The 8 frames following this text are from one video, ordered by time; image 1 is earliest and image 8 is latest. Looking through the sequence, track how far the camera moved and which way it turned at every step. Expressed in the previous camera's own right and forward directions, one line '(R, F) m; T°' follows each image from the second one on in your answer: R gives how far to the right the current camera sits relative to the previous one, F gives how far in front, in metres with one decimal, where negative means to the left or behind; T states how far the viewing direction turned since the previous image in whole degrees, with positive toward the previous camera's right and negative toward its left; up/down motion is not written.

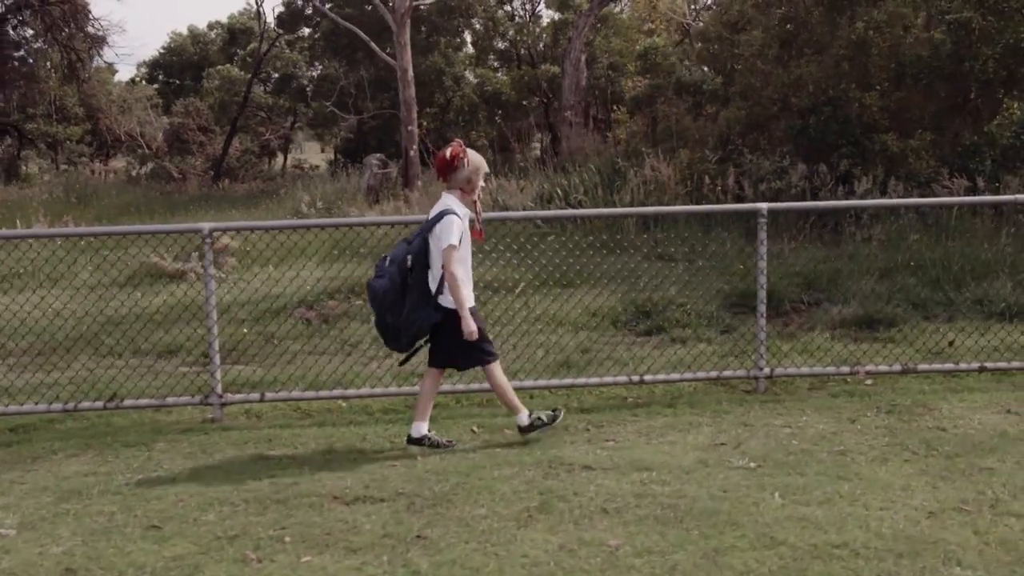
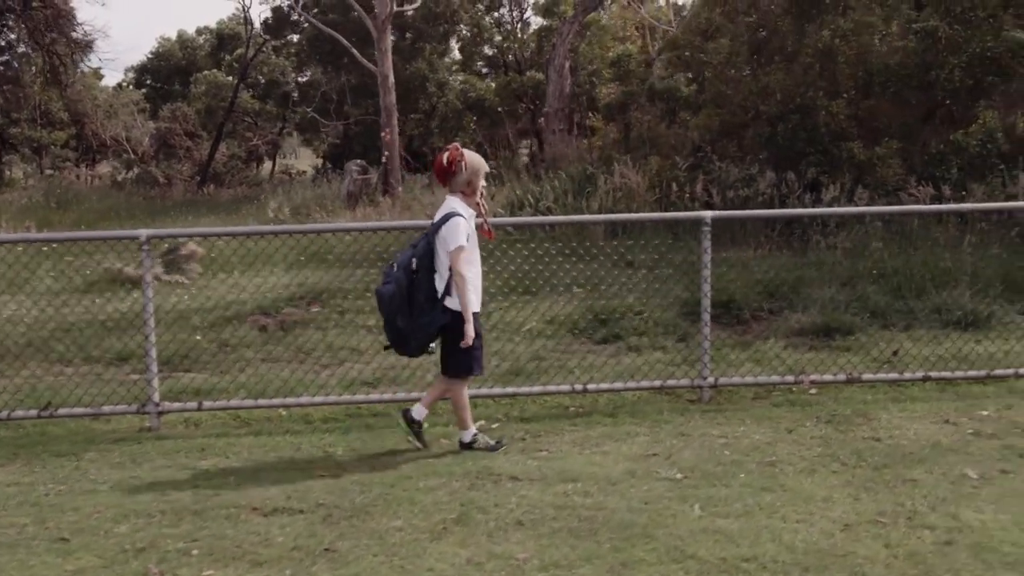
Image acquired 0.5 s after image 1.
(+0.3, 0.0) m; 0°
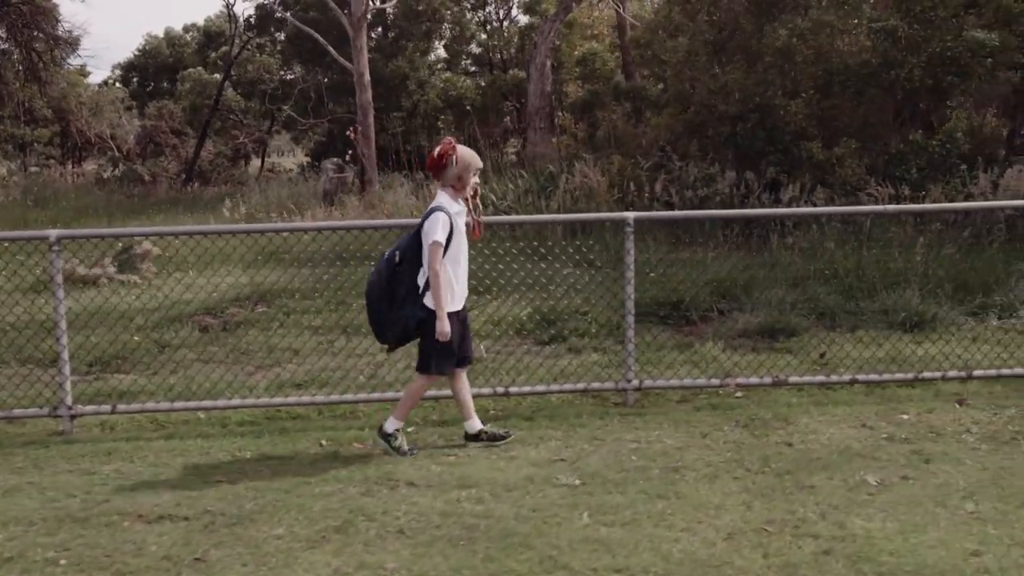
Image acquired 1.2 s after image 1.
(+0.4, +0.1) m; 0°
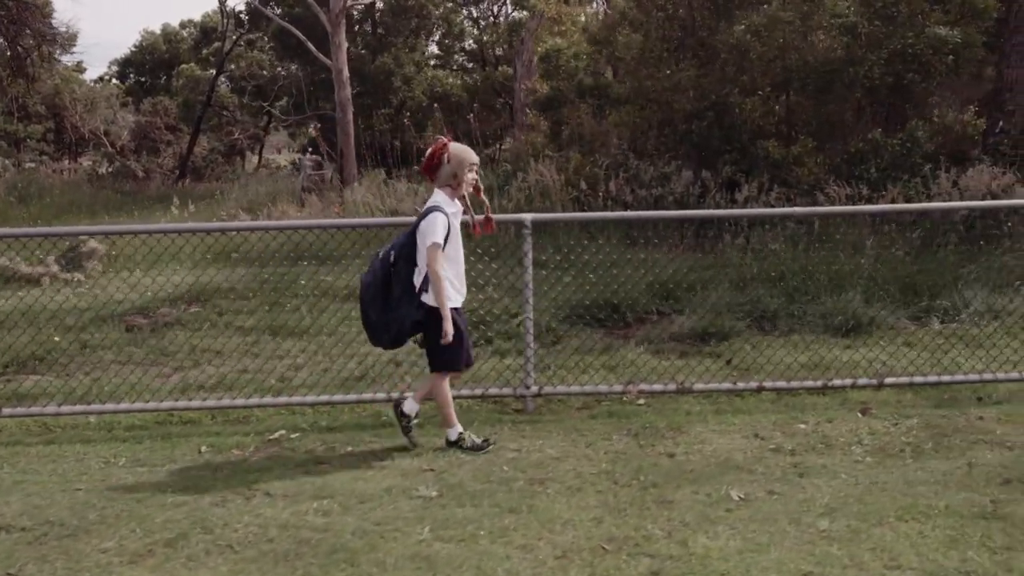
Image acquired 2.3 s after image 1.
(+0.7, +0.1) m; -1°
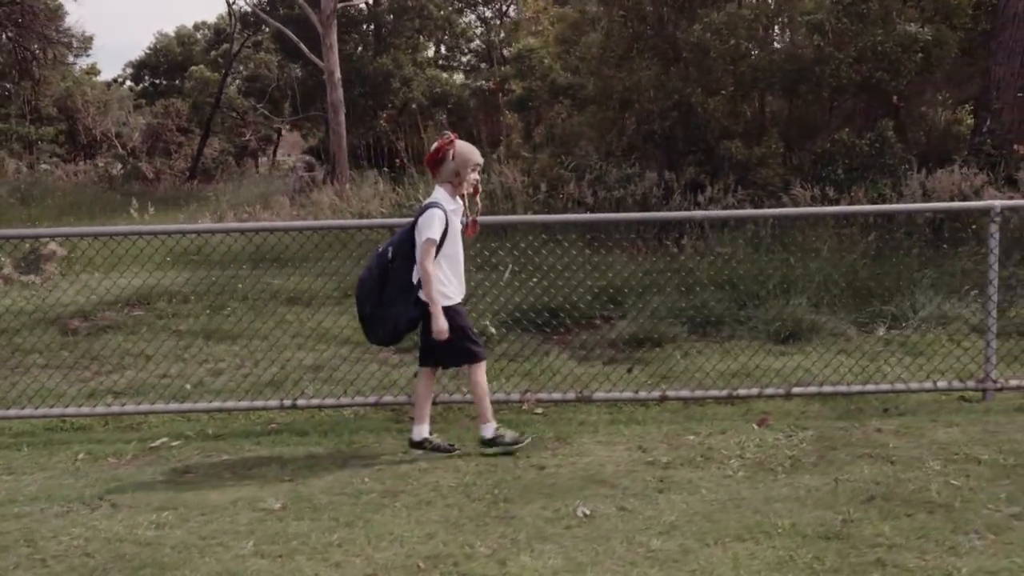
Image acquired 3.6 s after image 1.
(+0.8, +0.1) m; -2°
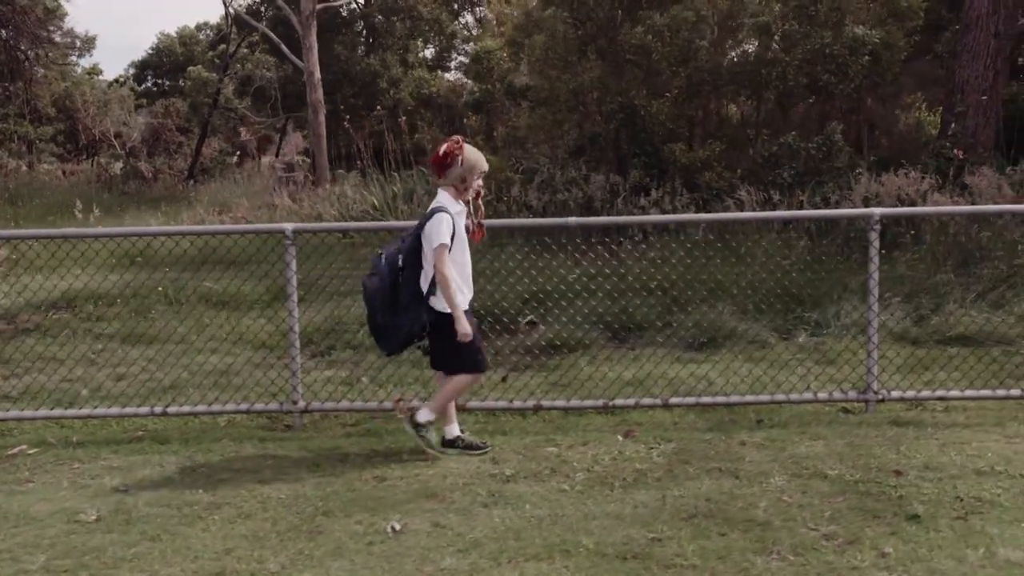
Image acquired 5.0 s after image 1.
(+0.8, +0.1) m; -1°
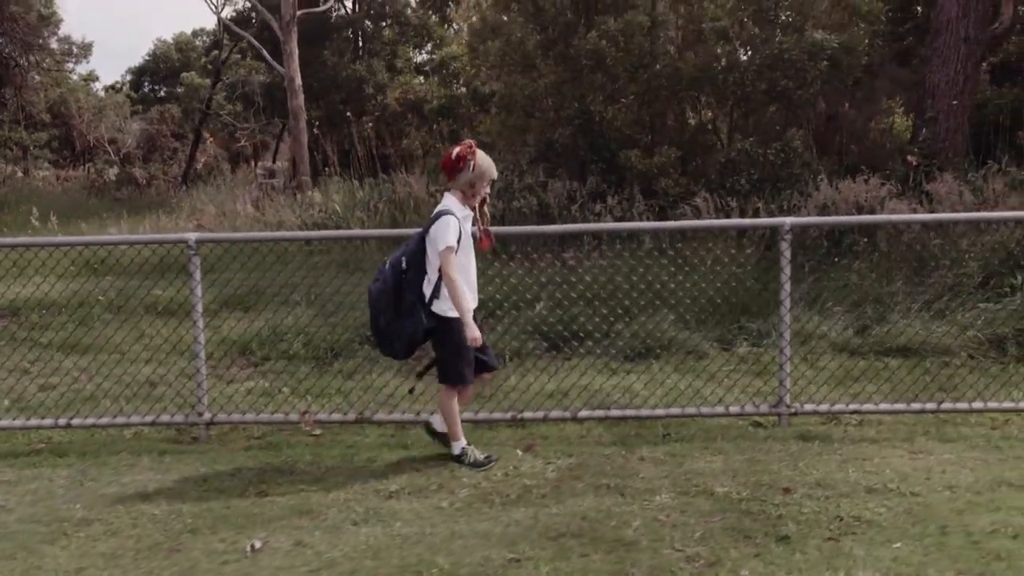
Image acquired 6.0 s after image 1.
(+0.6, +0.1) m; 0°
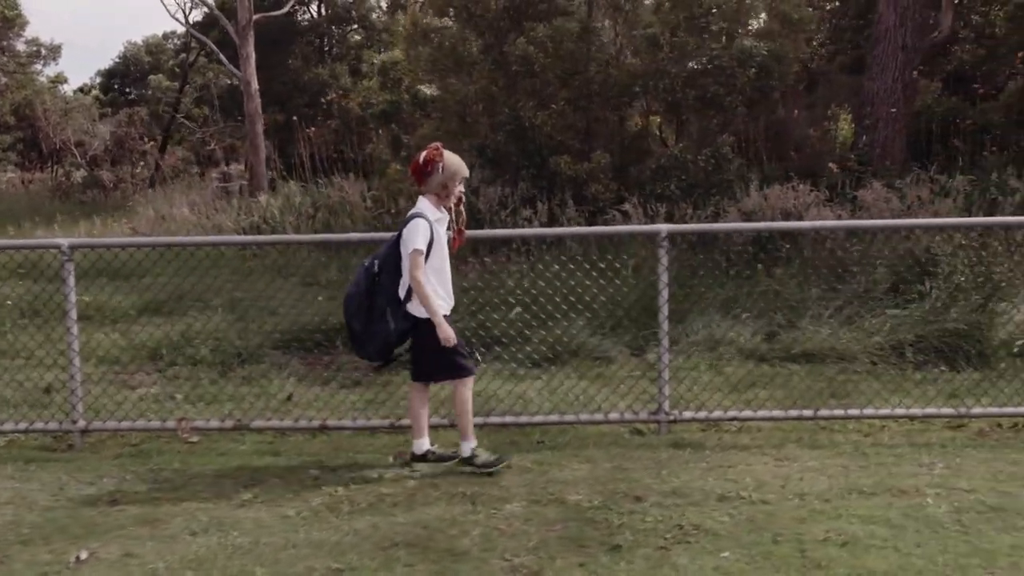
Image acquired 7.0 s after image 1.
(+0.6, 0.0) m; +1°
